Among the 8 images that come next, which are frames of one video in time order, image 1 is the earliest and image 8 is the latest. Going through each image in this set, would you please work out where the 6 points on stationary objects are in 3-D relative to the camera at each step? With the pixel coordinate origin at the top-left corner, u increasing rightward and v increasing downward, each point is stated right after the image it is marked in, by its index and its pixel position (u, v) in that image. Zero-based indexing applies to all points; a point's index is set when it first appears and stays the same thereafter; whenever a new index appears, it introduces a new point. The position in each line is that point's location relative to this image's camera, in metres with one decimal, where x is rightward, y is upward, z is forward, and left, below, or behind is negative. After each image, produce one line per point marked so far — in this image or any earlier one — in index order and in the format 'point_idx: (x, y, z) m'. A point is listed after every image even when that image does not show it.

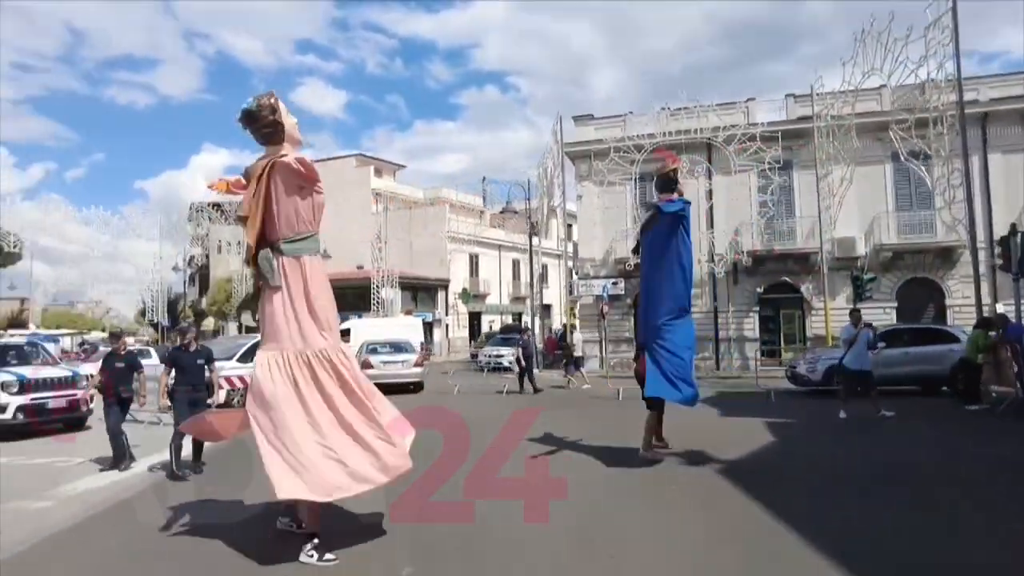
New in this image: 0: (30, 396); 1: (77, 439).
0: (-9.3, -2.0, +12.8) m
1: (-7.9, -2.8, +11.8) m
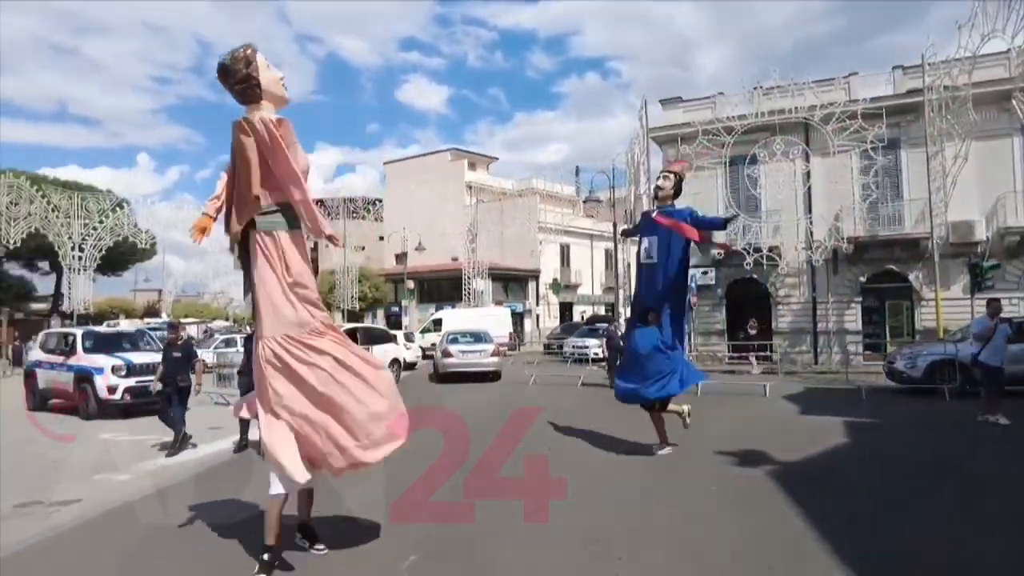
0: (-8.0, -1.9, +14.1) m
1: (-6.8, -2.7, +12.9) m
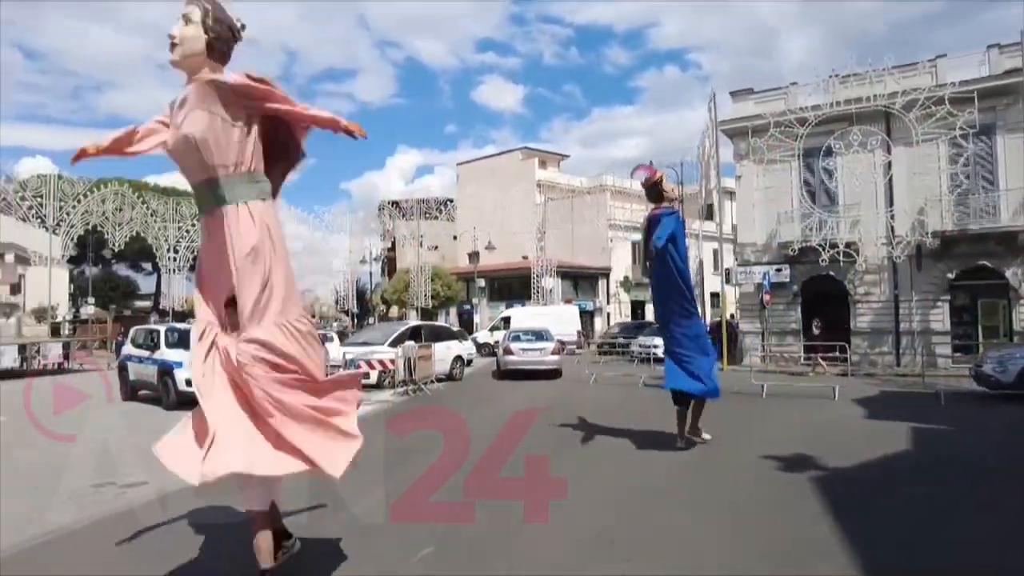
0: (-6.8, -1.9, +15.0) m
1: (-5.8, -2.7, +13.8) m
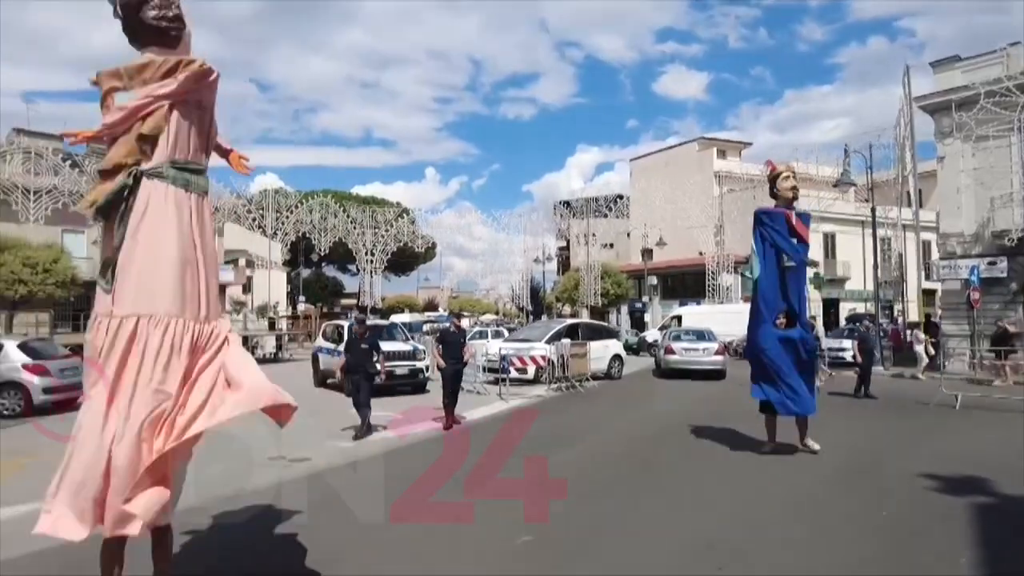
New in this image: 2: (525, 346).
0: (-3.2, -1.9, +16.6) m
1: (-2.5, -2.7, +15.1) m
2: (+0.4, -1.6, +18.6) m
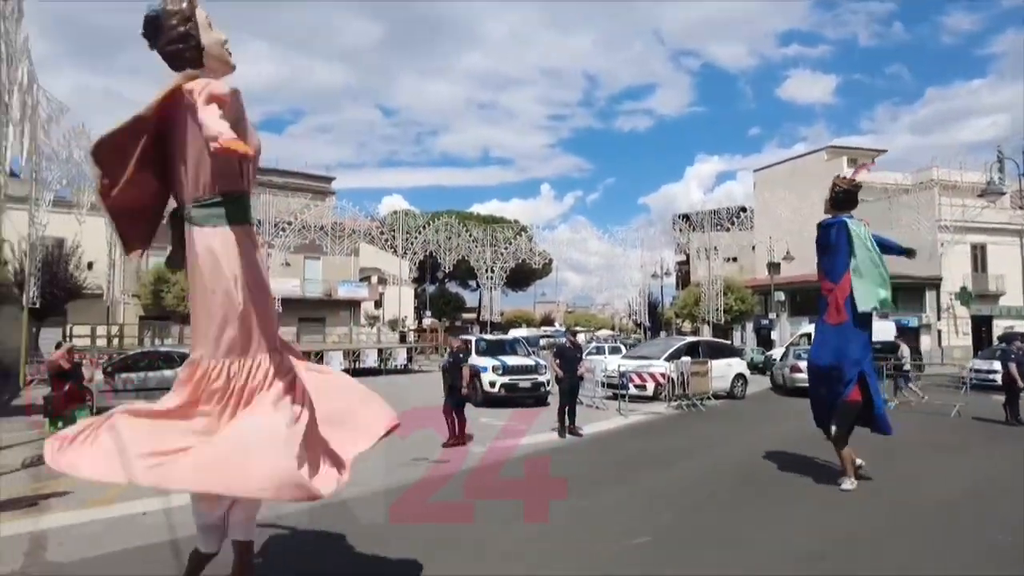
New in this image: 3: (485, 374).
0: (-0.1, -2.3, +17.6) m
1: (+0.3, -3.1, +16.0) m
2: (+3.8, -2.1, +19.0) m
3: (-0.8, -2.3, +17.5) m
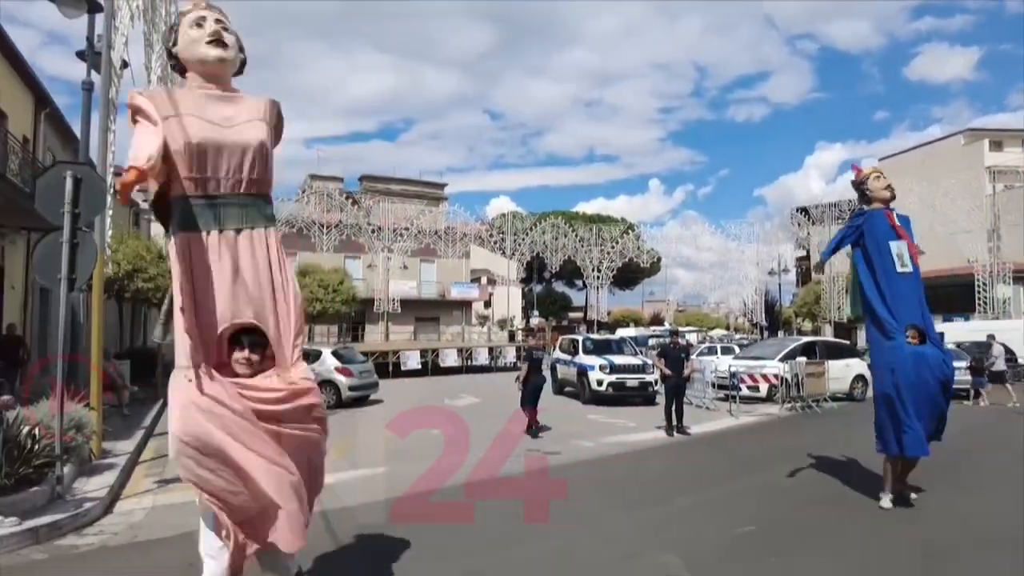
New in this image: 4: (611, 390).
0: (+2.8, -2.3, +17.9) m
1: (+3.0, -3.1, +16.2) m
2: (+6.9, -2.1, +18.6) m
3: (+2.2, -2.3, +18.0) m
4: (+2.7, -2.7, +17.8) m
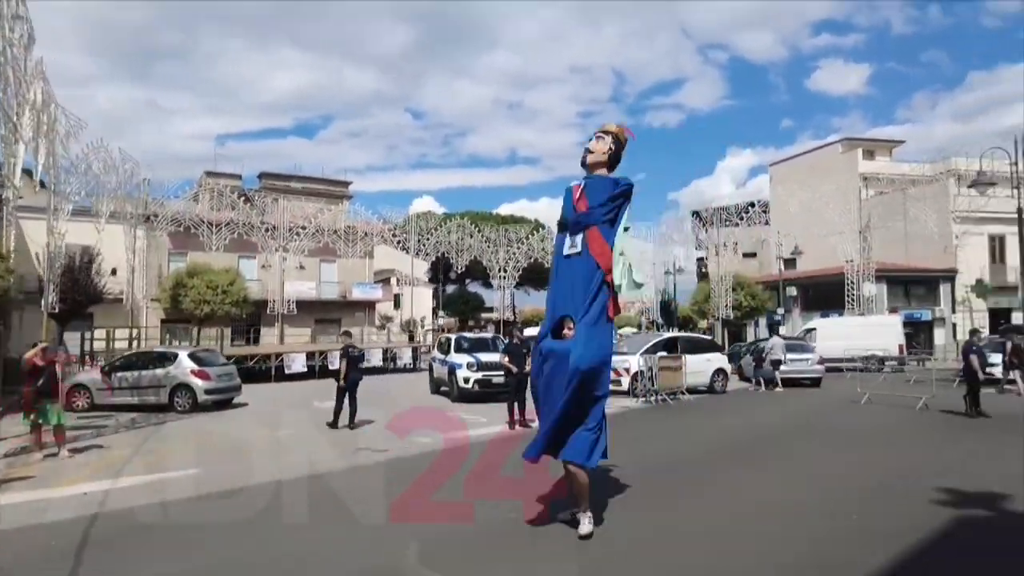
0: (-0.8, -2.3, +18.2) m
1: (-0.5, -3.1, +16.5) m
2: (+3.1, -2.1, +19.4) m
3: (-1.5, -2.3, +18.2) m
4: (-1.0, -2.7, +18.0) m
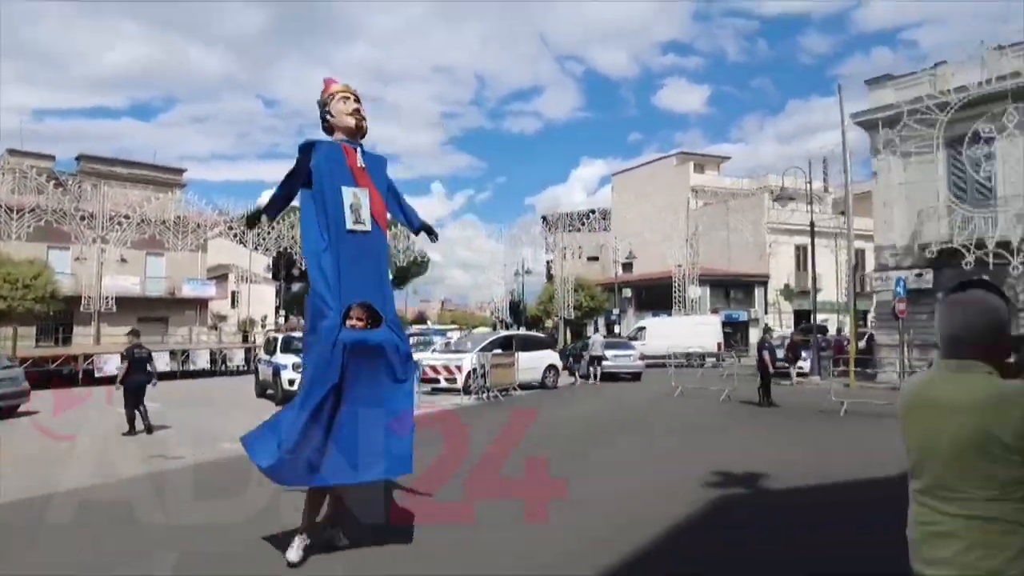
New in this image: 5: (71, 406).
0: (-5.3, -2.2, +17.5) m
1: (-4.6, -3.0, +16.0) m
2: (-1.7, -2.0, +19.5) m
3: (-5.9, -2.2, +17.4) m
4: (-5.4, -2.6, +17.3) m
5: (-12.0, -3.2, +18.0) m
